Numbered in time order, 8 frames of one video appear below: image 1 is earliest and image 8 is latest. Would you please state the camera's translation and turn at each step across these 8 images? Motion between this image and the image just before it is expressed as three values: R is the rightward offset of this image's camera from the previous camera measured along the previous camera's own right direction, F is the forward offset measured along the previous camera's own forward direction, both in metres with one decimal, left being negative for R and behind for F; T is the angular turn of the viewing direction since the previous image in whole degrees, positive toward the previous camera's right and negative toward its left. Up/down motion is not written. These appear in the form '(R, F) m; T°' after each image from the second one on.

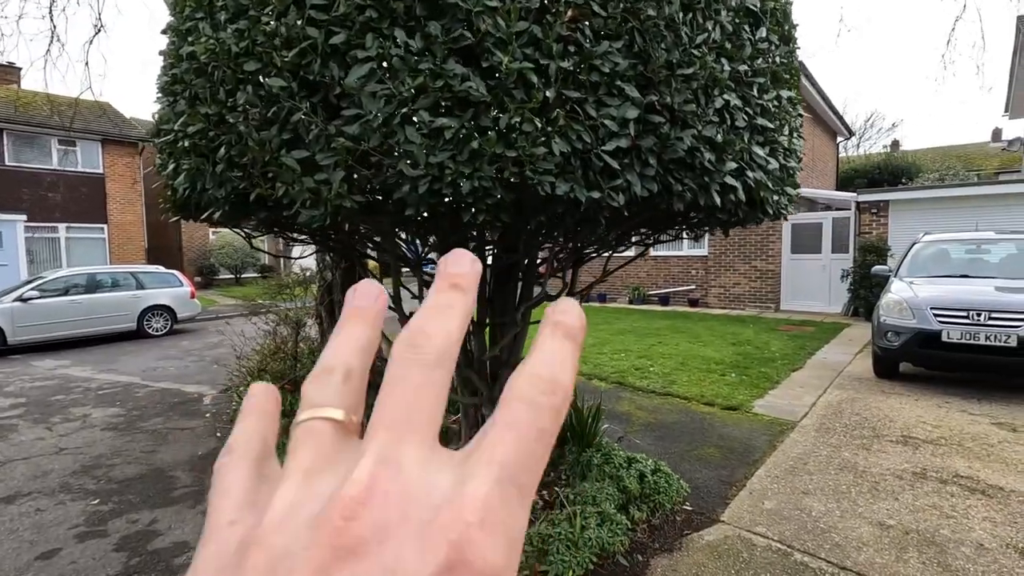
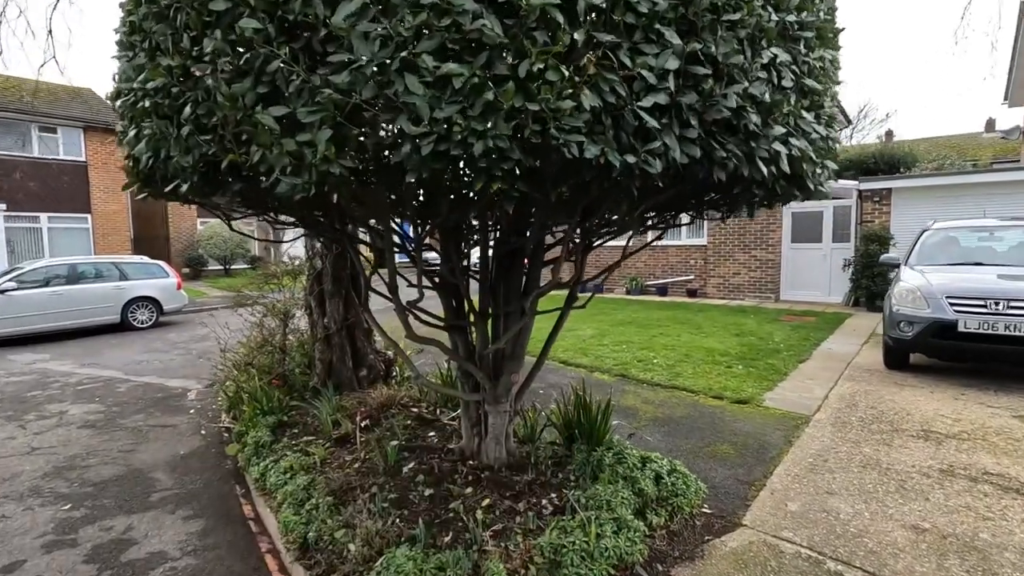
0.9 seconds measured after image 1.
(-0.1, +0.2) m; +1°
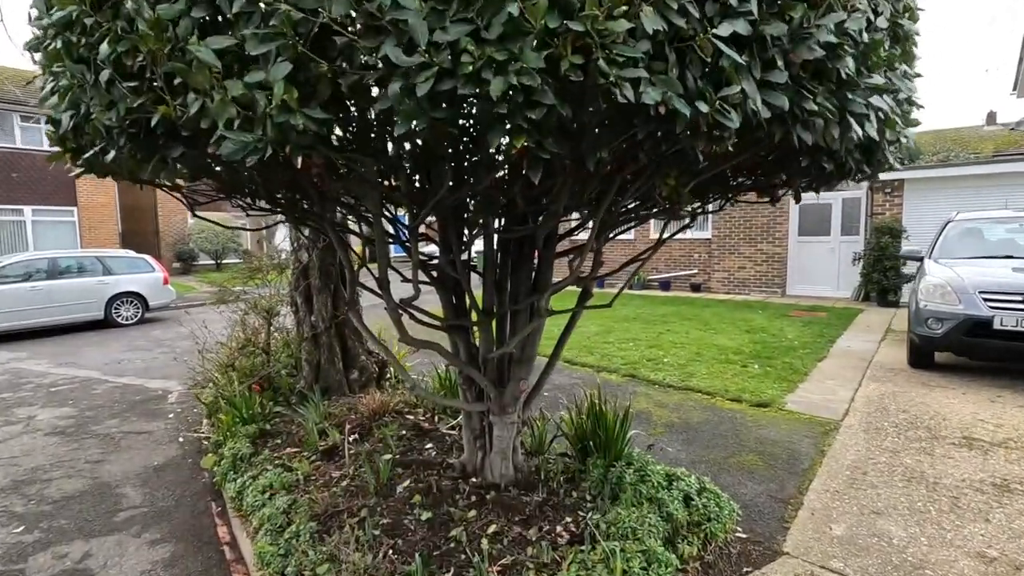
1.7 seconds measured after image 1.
(-0.1, +0.3) m; 0°
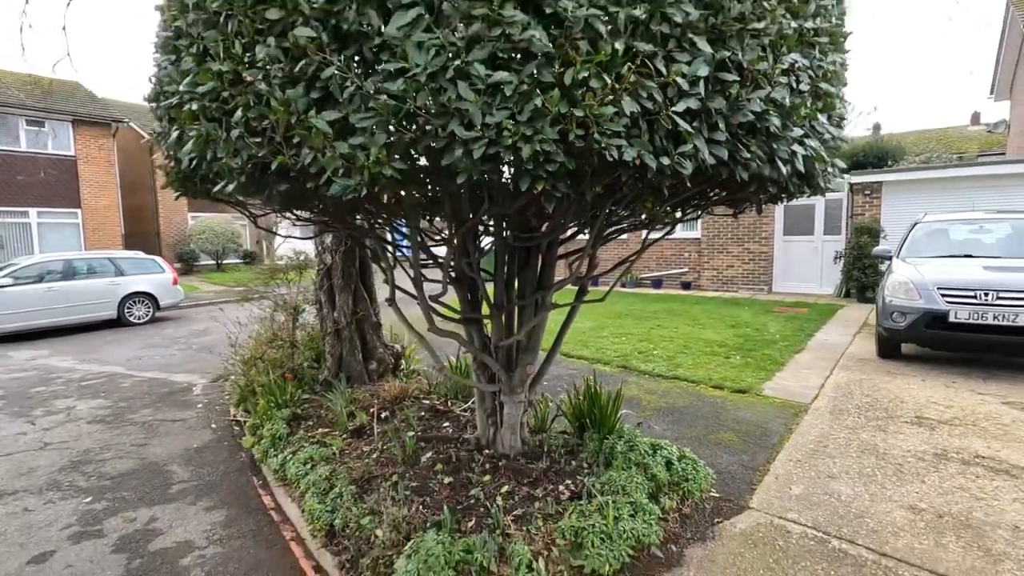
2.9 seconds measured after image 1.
(-0.1, -0.4) m; +1°
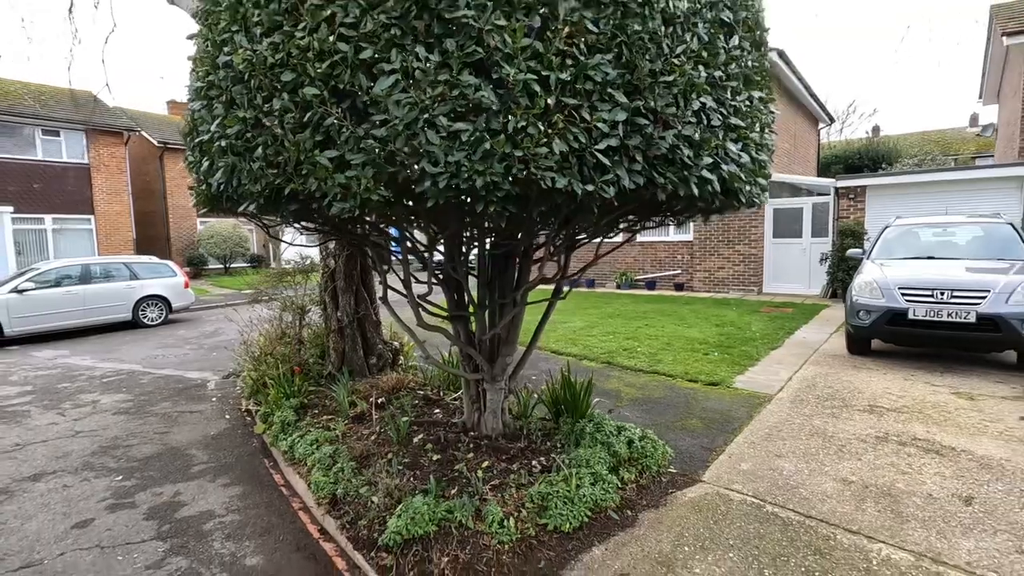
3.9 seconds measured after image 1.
(+0.2, -0.4) m; -1°
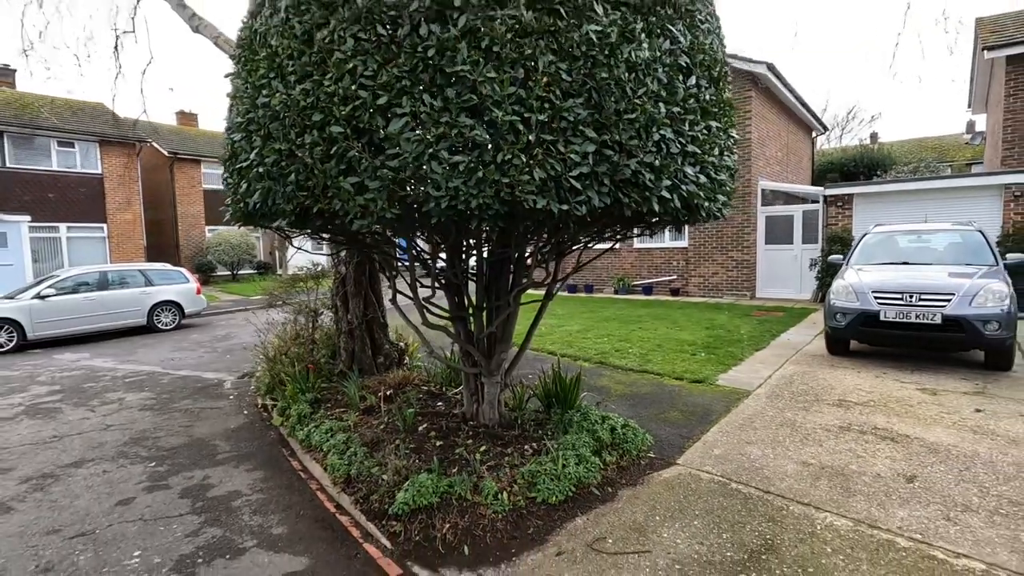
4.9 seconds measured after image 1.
(+0.1, -0.4) m; 0°
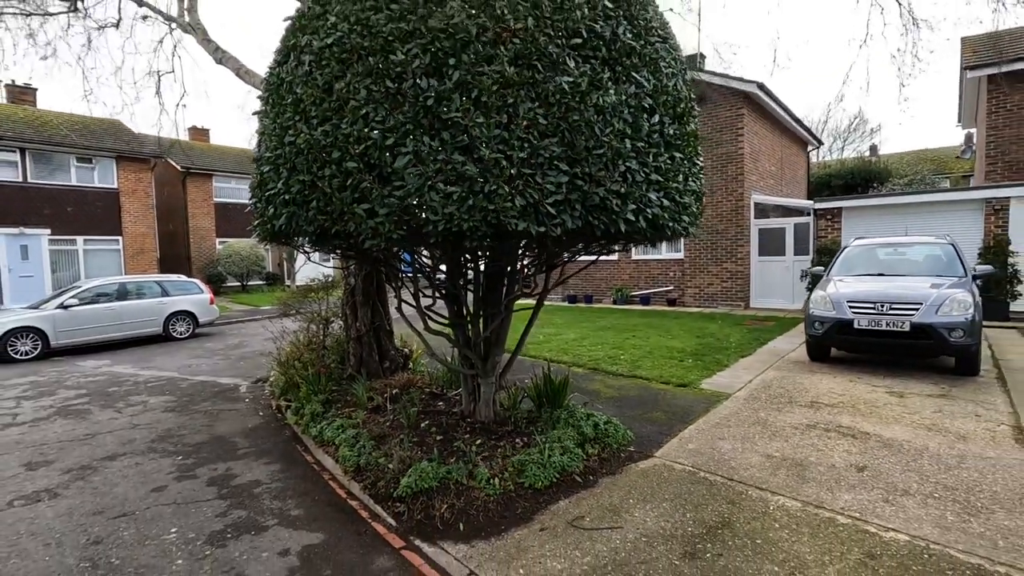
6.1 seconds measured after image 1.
(+0.1, -0.4) m; -1°
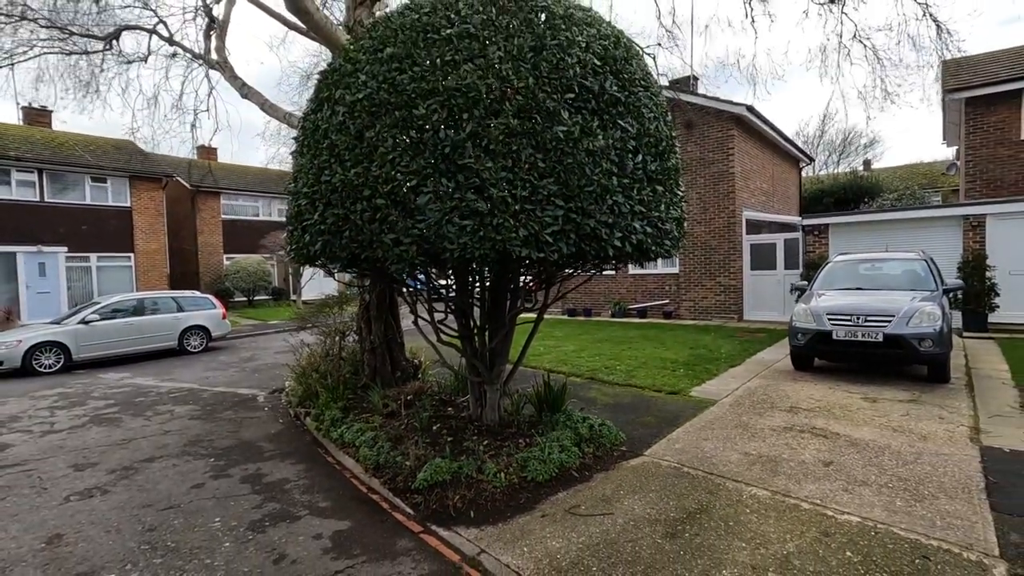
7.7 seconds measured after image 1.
(0.0, -0.5) m; 0°
